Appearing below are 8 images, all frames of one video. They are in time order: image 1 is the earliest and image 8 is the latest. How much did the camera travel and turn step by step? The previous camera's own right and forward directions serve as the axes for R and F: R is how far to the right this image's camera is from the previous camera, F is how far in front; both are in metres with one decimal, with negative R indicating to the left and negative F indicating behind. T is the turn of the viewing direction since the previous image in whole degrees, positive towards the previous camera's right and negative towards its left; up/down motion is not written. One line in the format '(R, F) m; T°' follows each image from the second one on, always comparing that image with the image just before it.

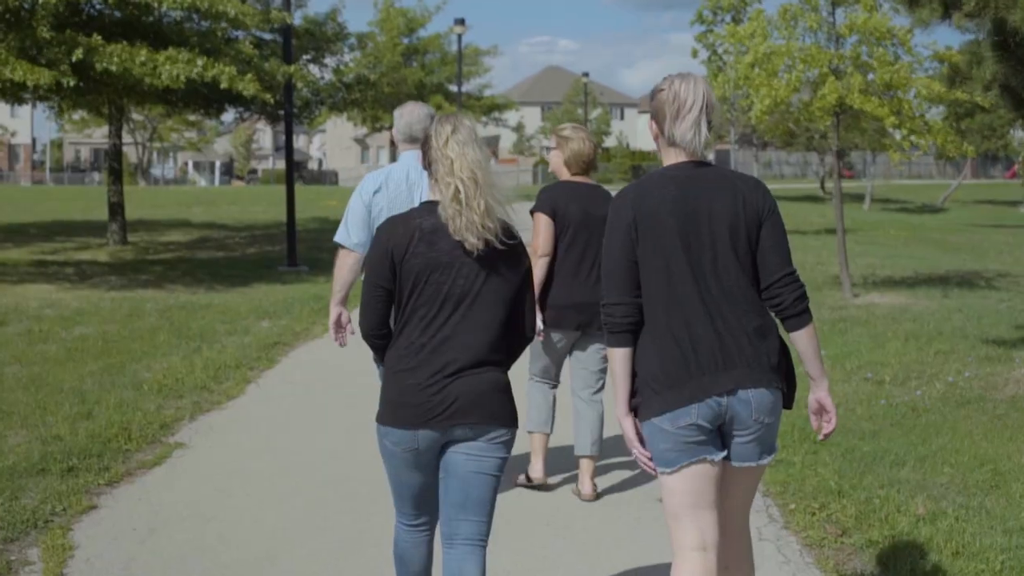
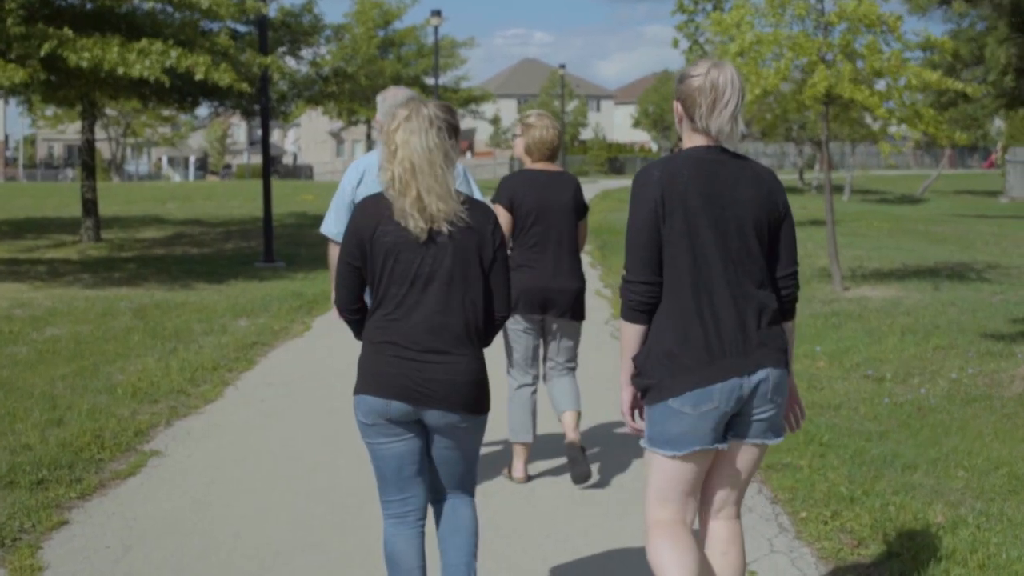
(-0.1, +0.3) m; +1°
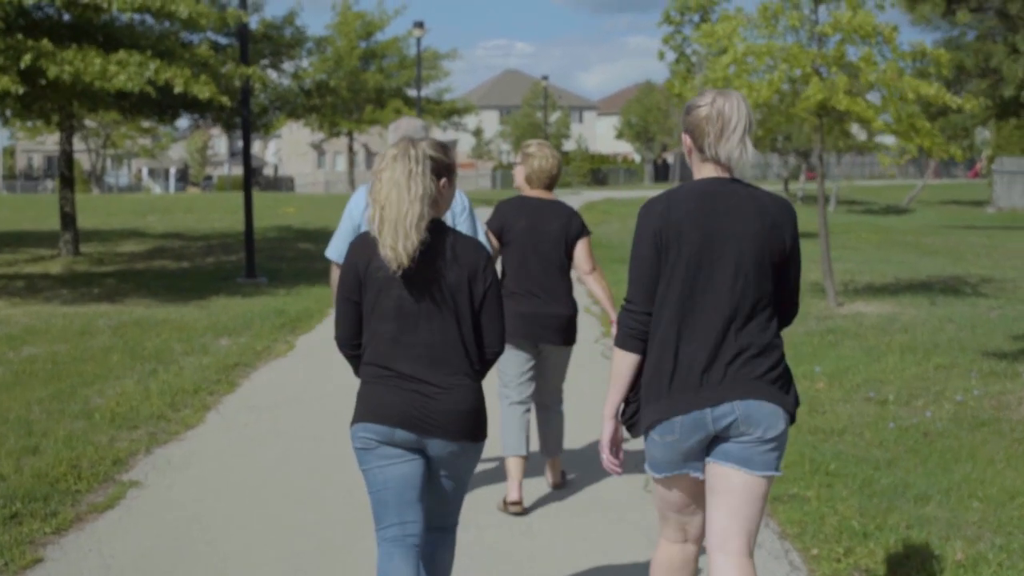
(-0.1, +0.3) m; +1°
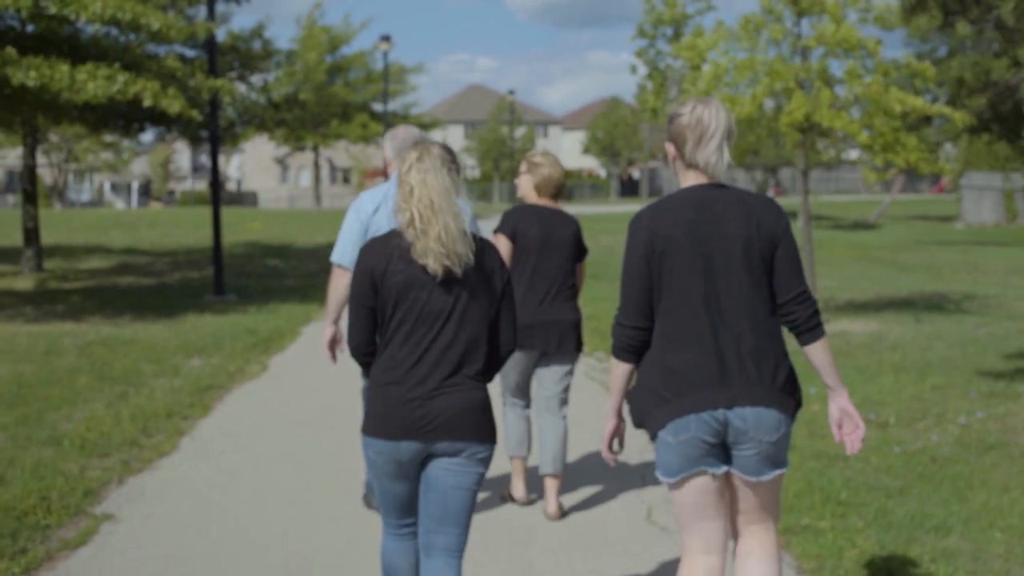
(-0.1, +0.3) m; +2°
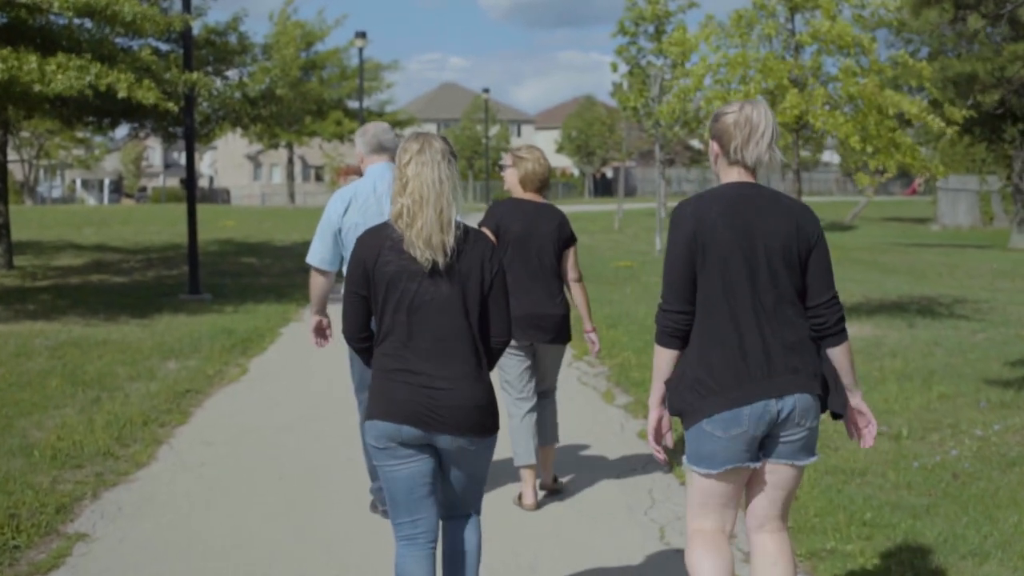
(-0.1, +0.4) m; +1°
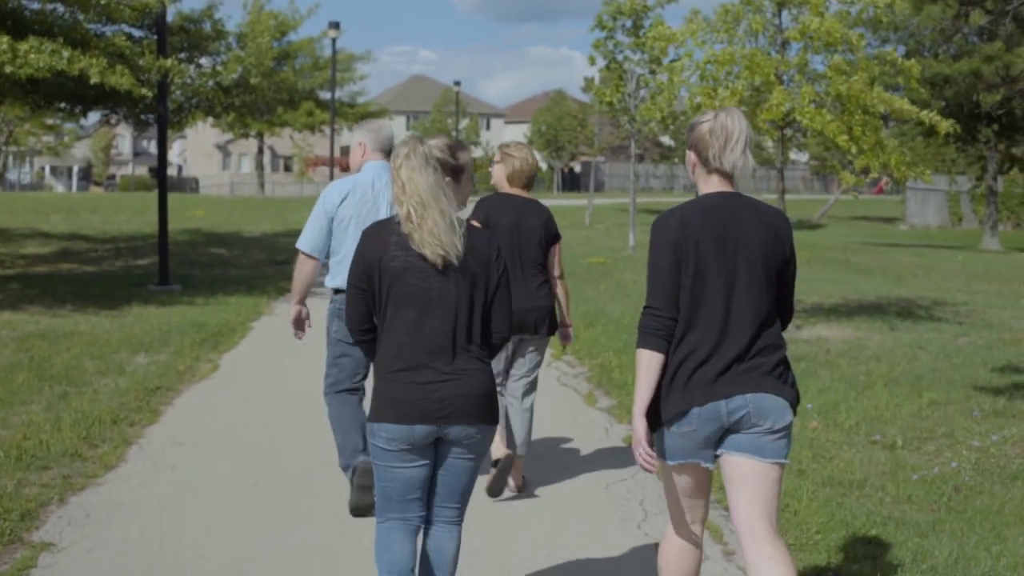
(-0.1, +0.3) m; +1°
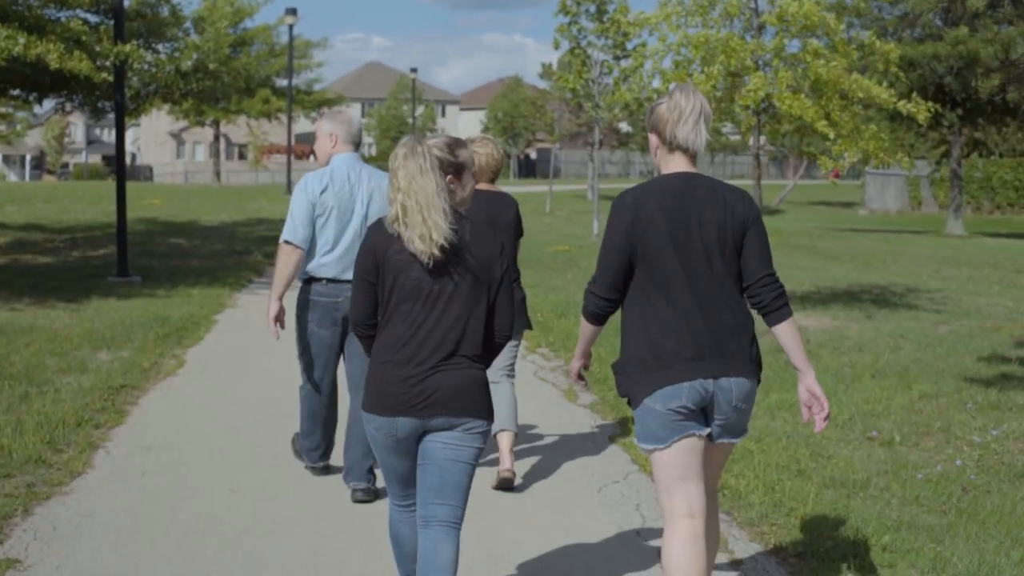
(-0.2, +0.3) m; +2°
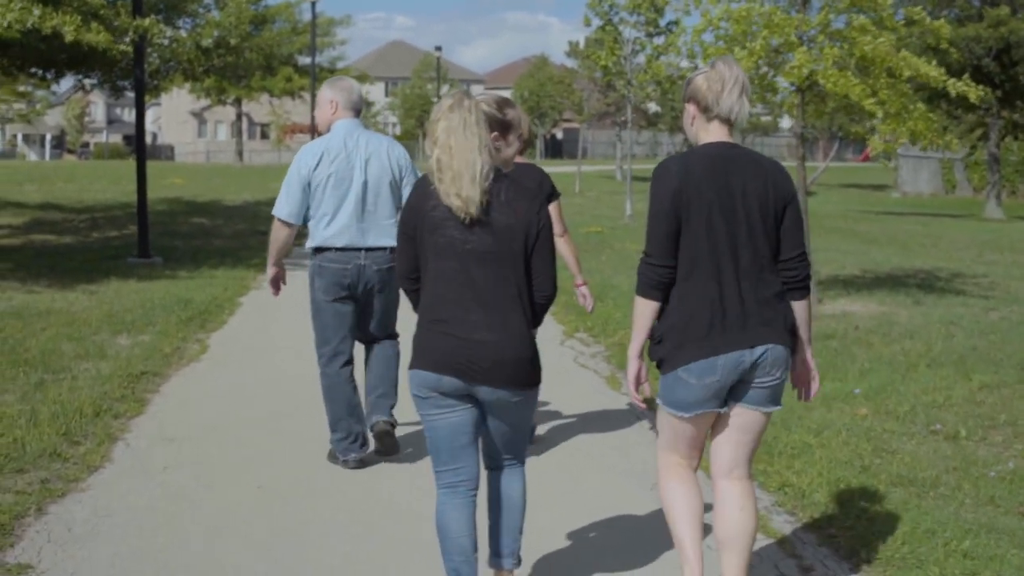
(-0.1, +0.4) m; -1°
